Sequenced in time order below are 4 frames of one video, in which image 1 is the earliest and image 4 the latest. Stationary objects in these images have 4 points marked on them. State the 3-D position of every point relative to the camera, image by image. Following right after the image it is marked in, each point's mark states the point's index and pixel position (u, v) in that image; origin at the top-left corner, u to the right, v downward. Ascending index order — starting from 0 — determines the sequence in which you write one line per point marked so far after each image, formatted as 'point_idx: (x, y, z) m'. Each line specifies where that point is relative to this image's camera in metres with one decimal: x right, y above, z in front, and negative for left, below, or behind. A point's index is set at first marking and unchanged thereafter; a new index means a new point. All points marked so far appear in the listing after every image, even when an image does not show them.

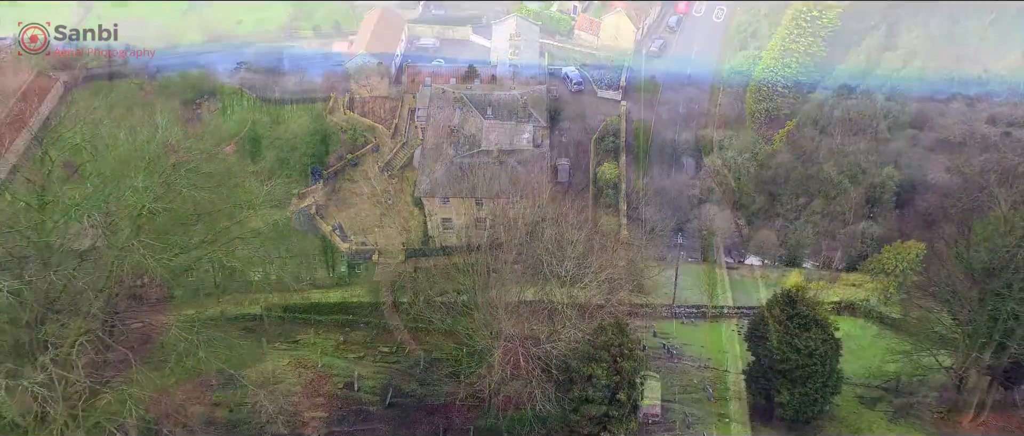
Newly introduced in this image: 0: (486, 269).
0: (-0.8, -1.4, +18.8) m
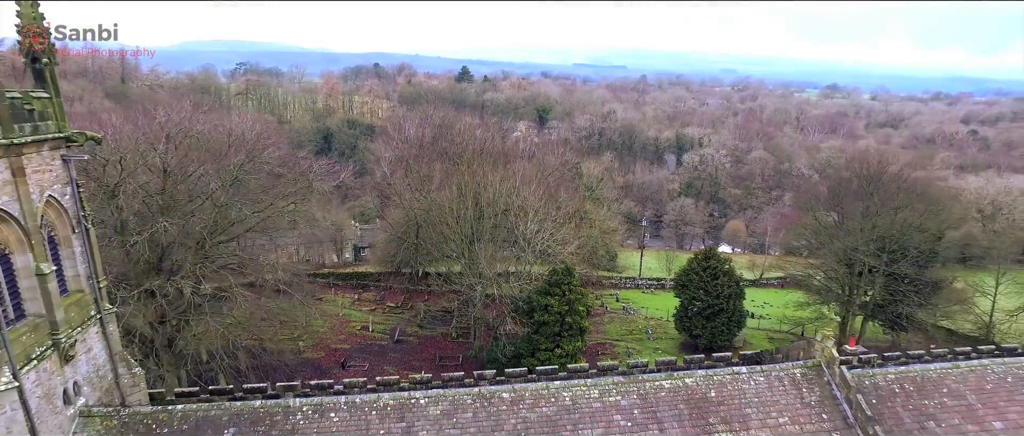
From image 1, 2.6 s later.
0: (-1.5, -0.5, +24.6) m
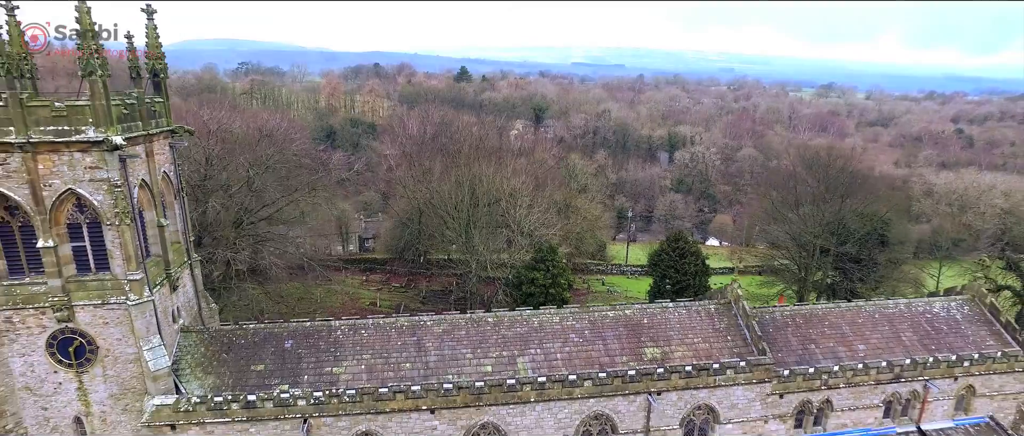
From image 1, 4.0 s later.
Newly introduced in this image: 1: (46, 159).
0: (-1.8, 0.0, +27.8) m
1: (-6.2, +0.8, +9.1) m
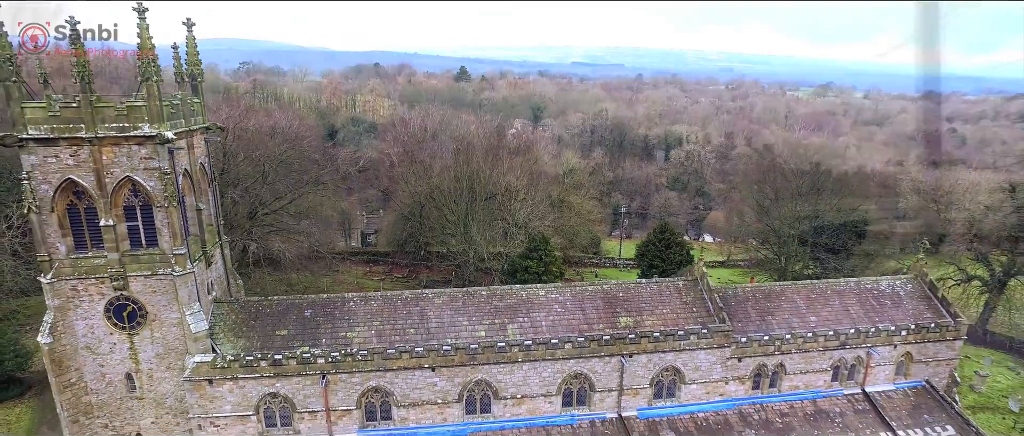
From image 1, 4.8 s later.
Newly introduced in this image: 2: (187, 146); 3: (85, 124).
0: (-2.0, +0.3, +29.5) m
1: (-6.4, +1.1, +10.8) m
2: (-5.7, +1.3, +12.0) m
3: (-6.6, +1.5, +10.5) m
